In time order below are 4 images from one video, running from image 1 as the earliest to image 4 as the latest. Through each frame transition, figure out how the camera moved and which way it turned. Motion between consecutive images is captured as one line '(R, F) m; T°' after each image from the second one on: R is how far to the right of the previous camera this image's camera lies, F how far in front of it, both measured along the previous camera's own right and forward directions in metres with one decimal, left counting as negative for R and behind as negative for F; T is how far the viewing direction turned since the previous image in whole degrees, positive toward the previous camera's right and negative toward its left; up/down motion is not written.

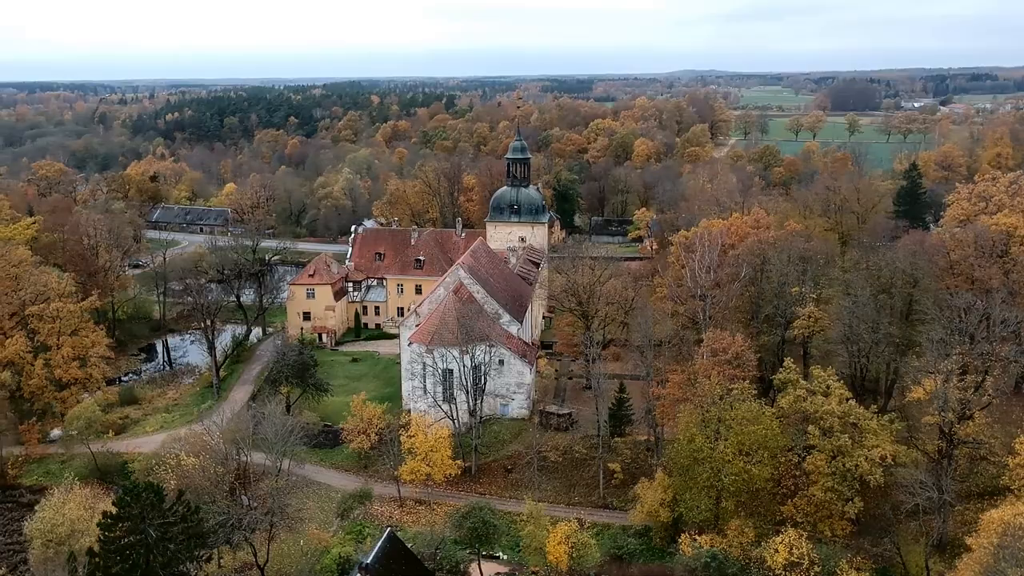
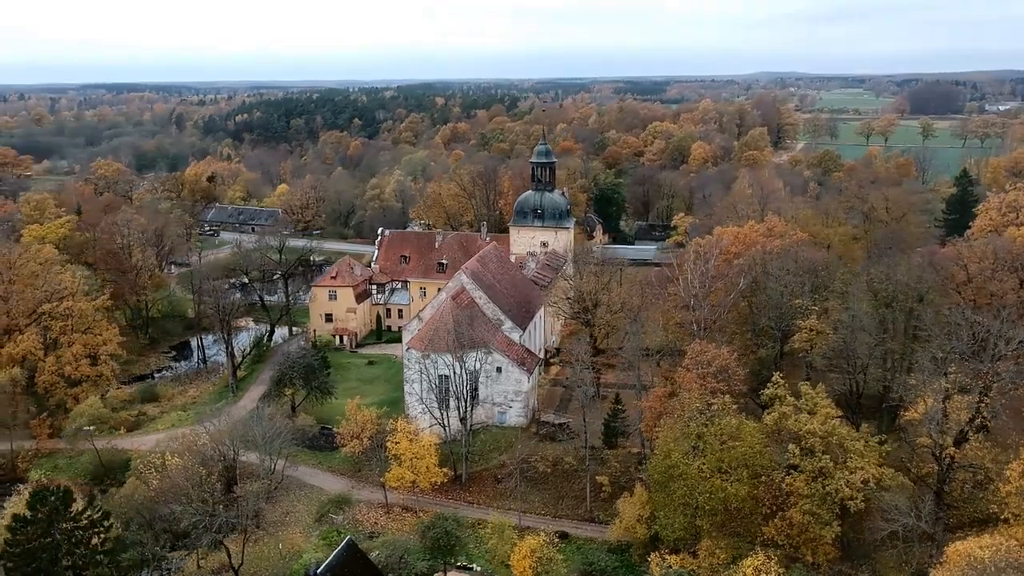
(+3.0, +0.6) m; -4°
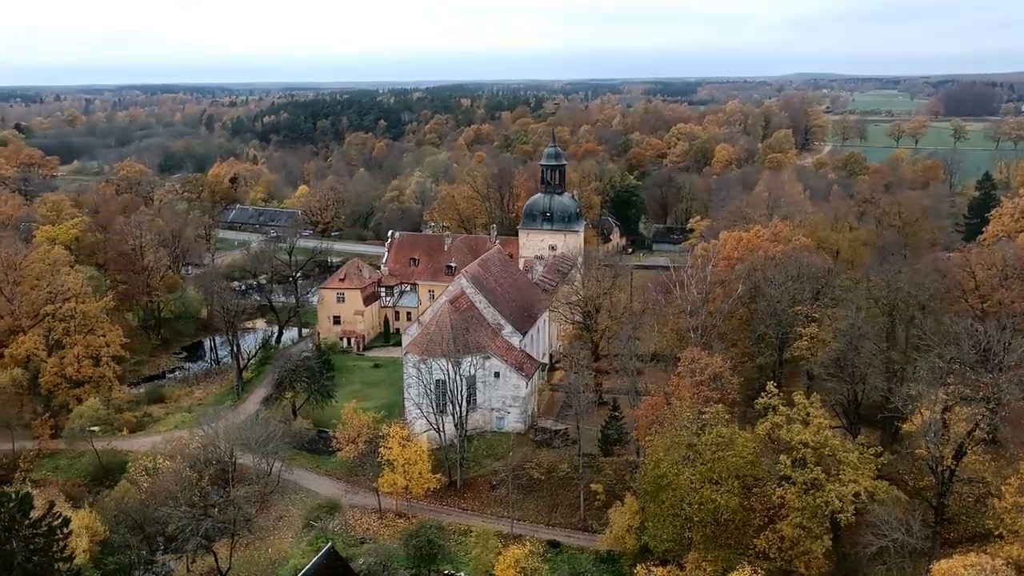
(+1.2, +0.4) m; -2°
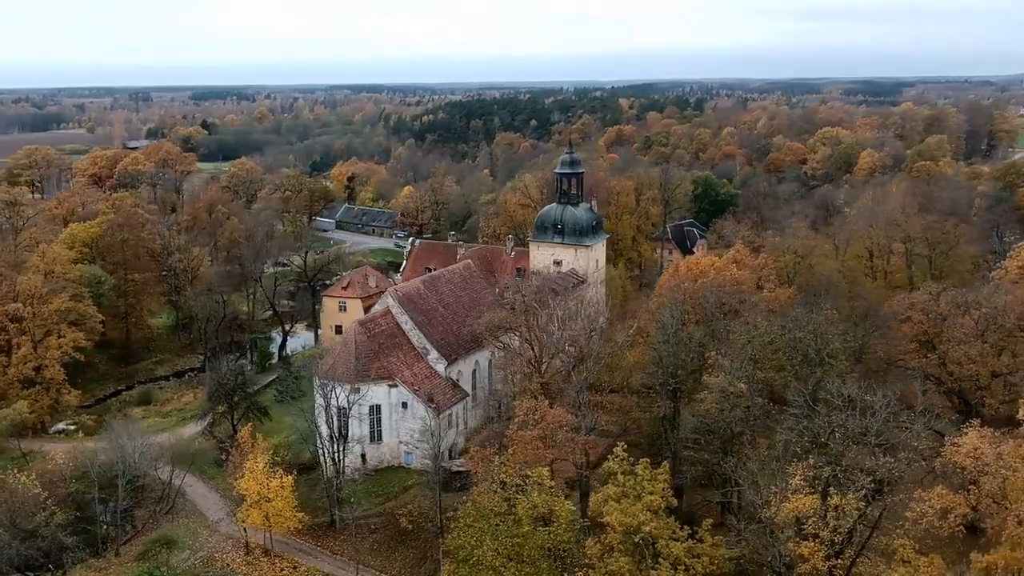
(+10.0, +4.9) m; -12°
